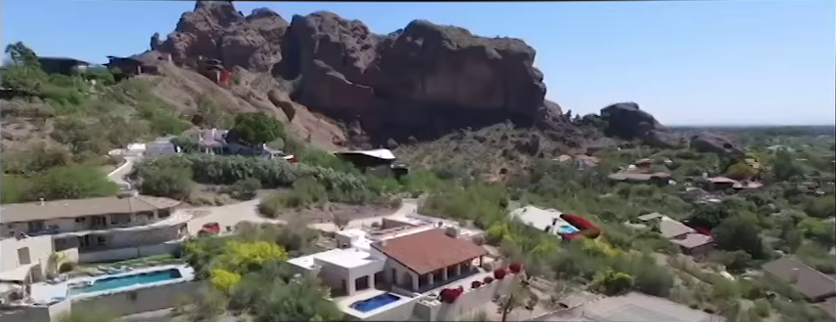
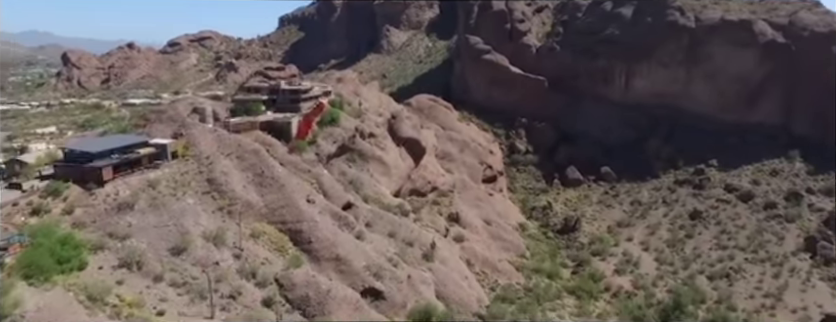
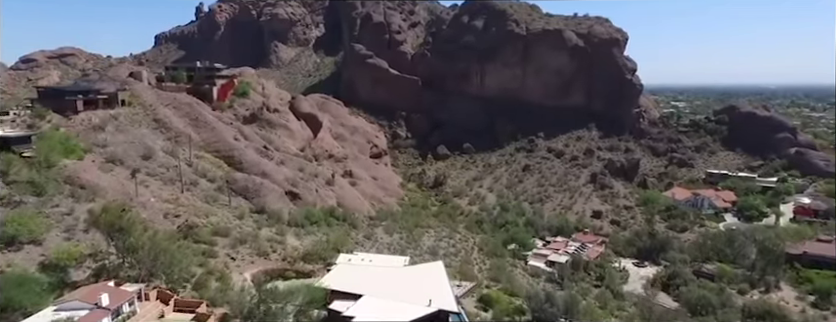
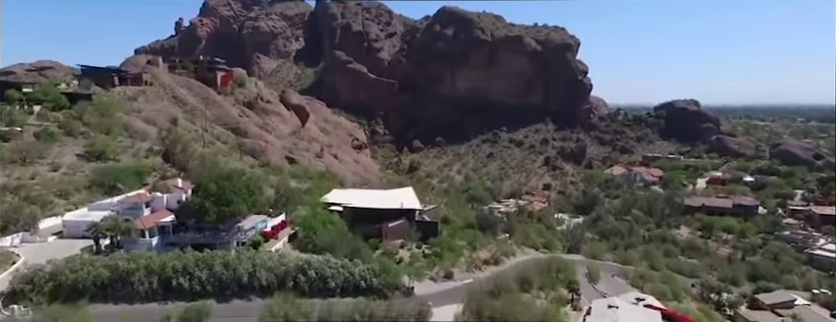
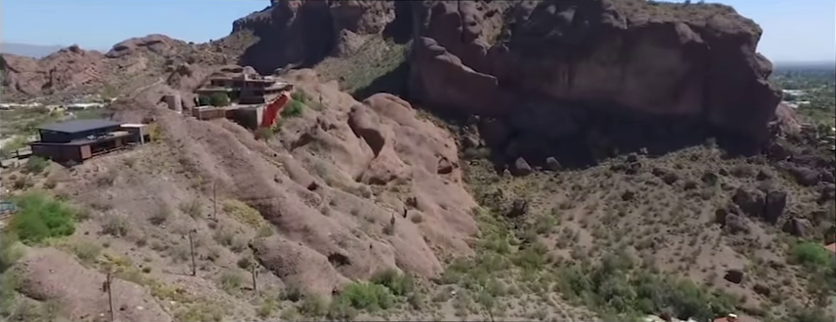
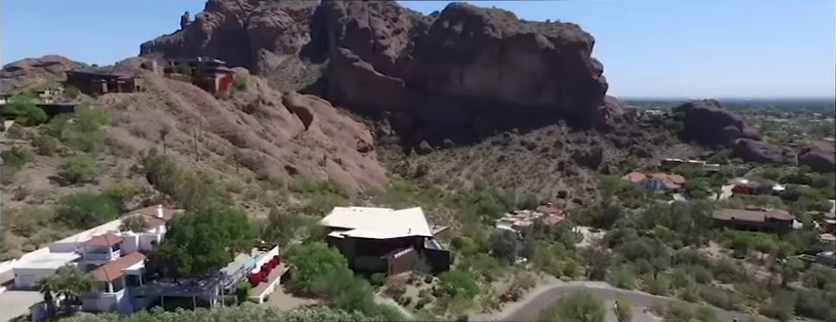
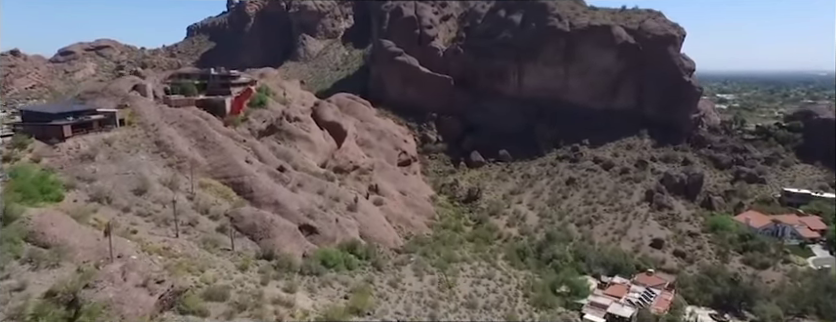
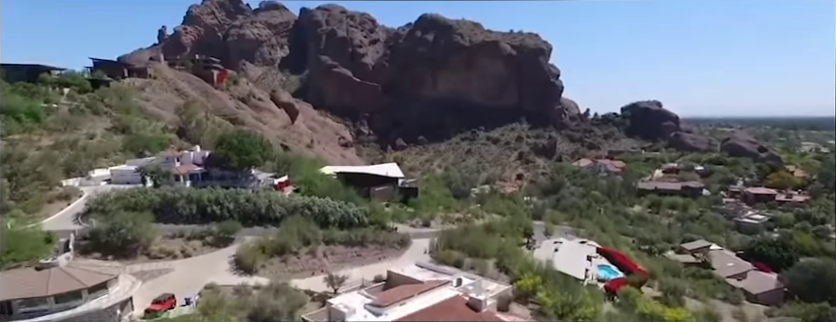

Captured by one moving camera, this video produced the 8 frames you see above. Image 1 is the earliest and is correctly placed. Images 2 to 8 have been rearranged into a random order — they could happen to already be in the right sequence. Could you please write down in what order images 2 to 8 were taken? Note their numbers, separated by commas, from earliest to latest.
8, 4, 6, 3, 7, 5, 2
